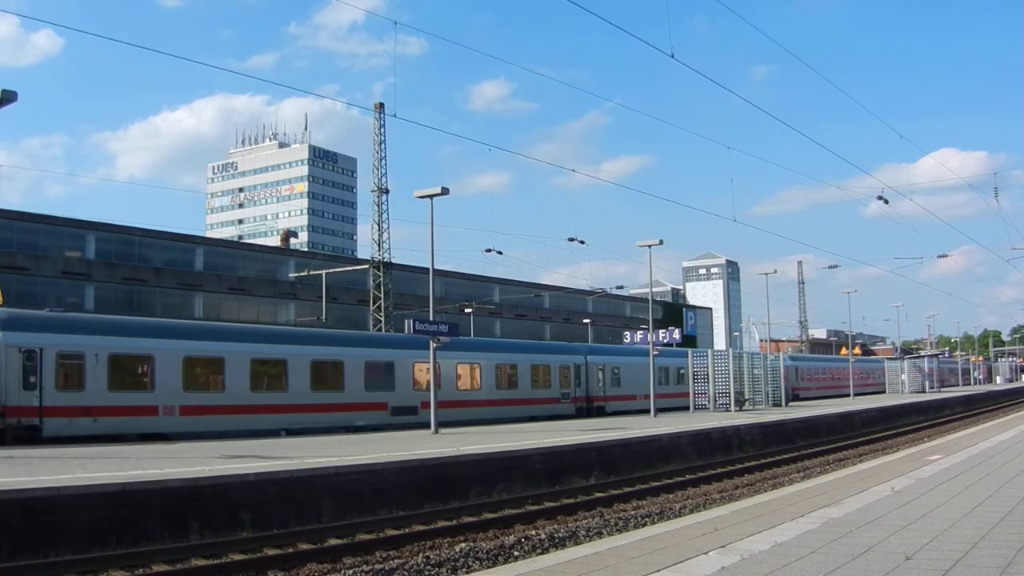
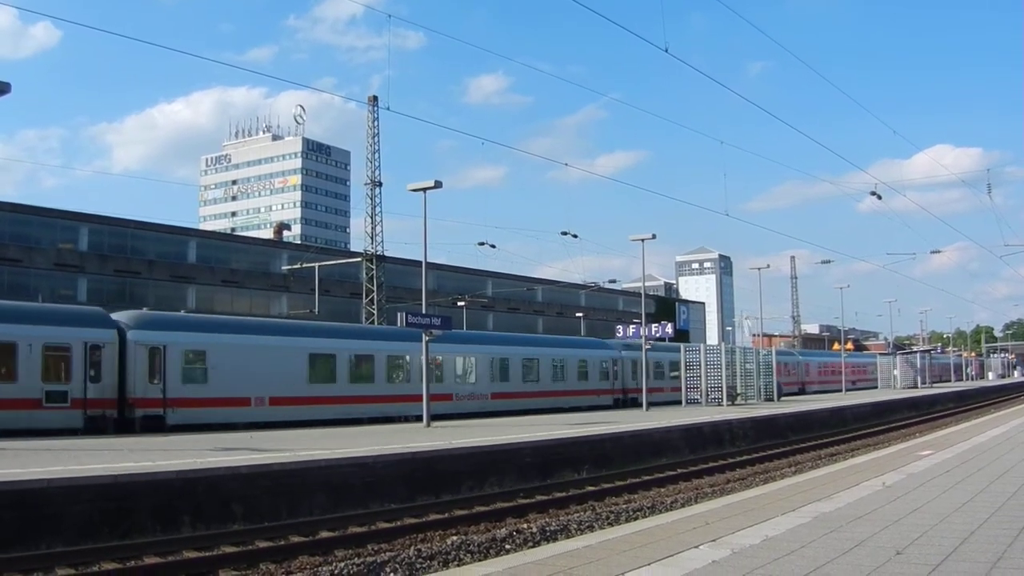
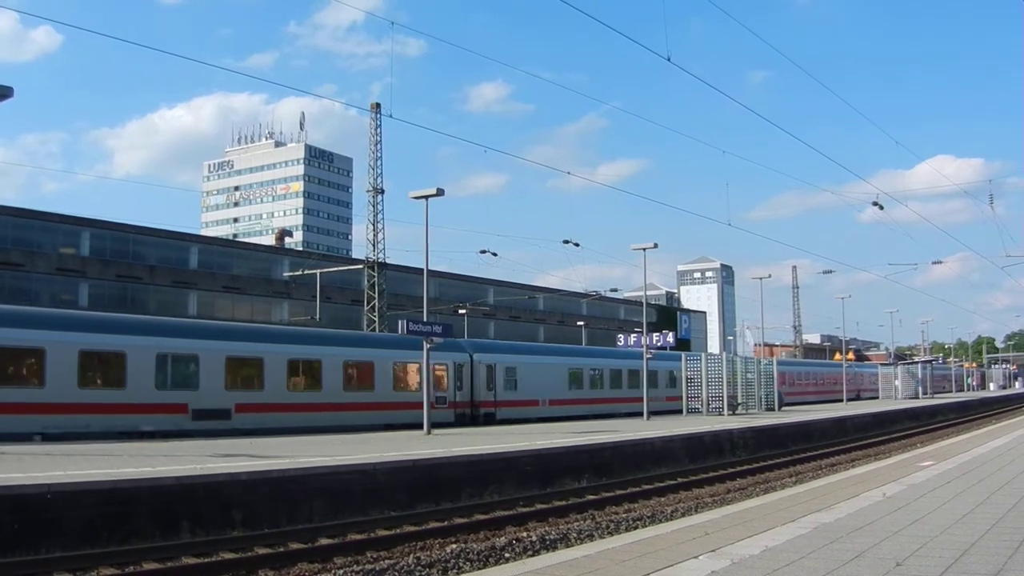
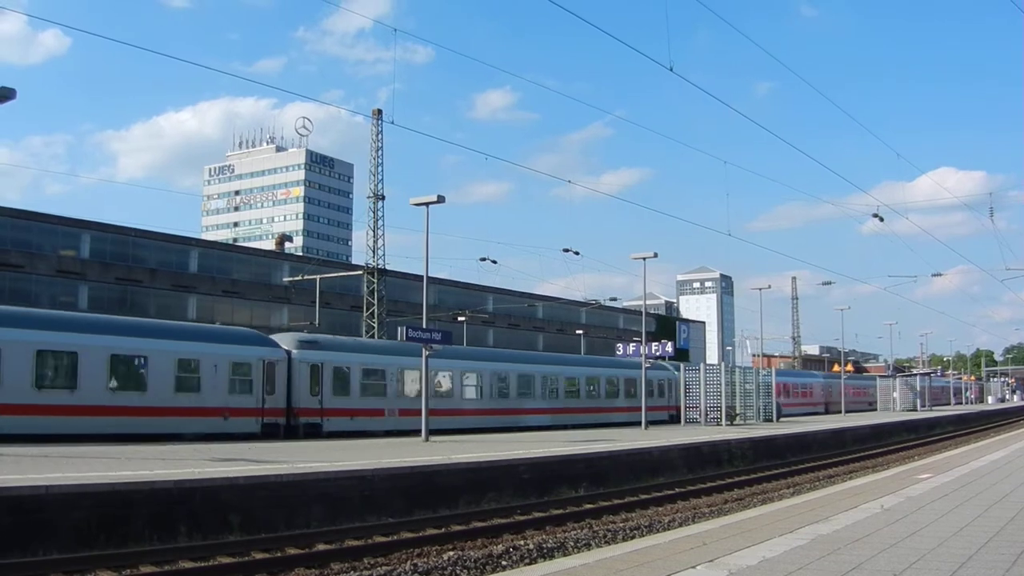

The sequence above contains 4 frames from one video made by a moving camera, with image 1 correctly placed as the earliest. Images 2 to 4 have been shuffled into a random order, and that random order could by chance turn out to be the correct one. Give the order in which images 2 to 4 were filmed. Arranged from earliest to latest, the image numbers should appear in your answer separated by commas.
3, 2, 4
